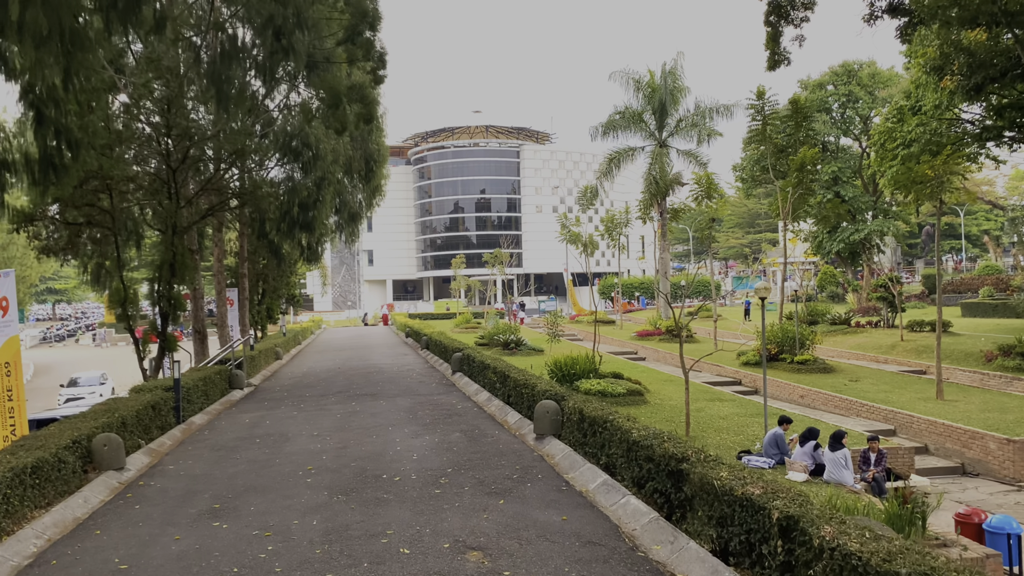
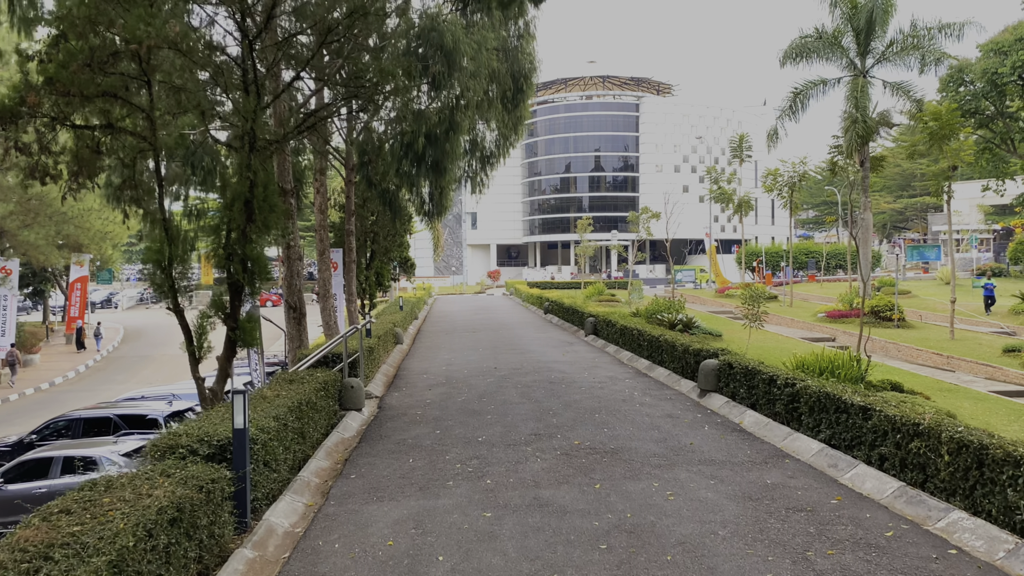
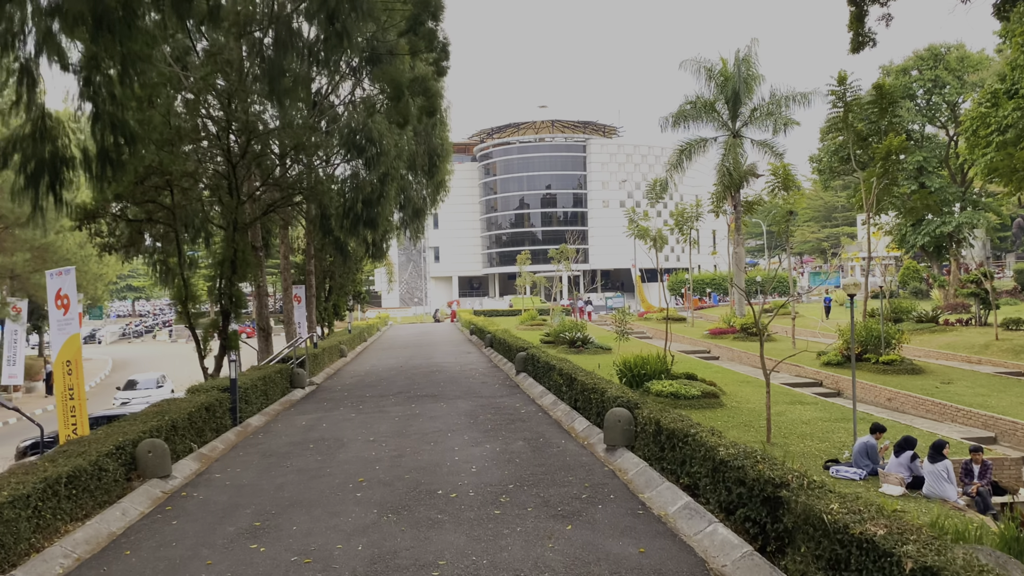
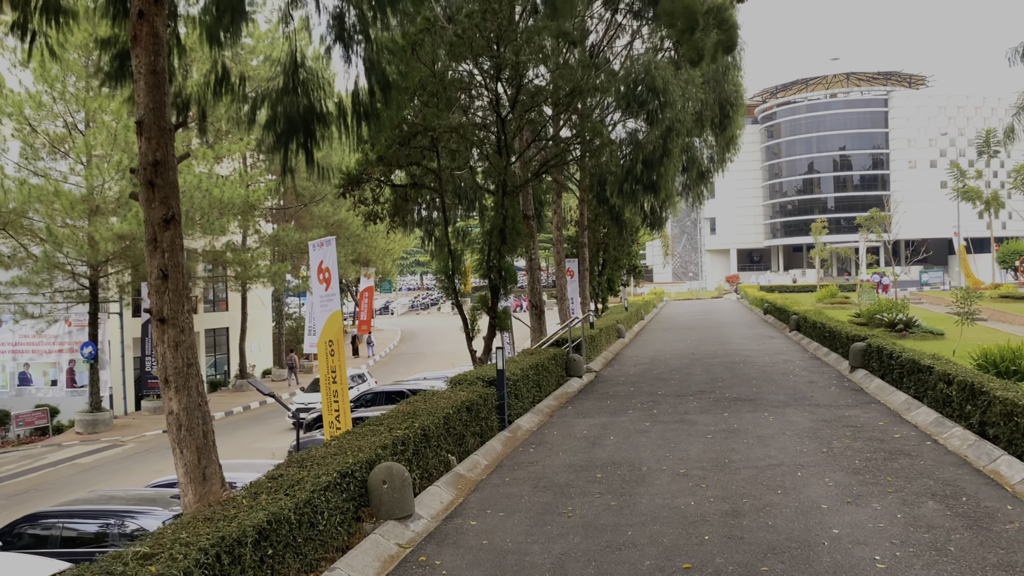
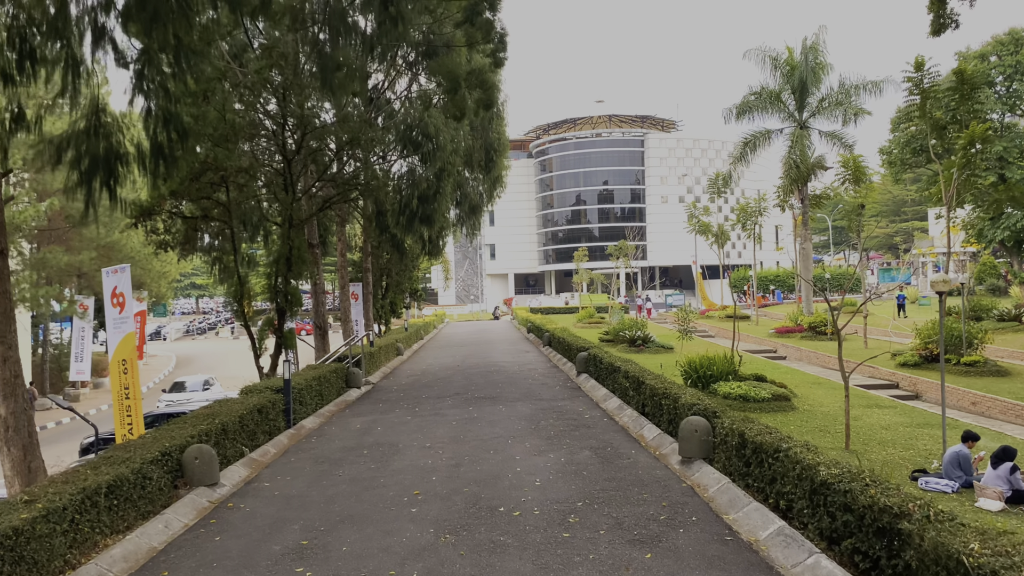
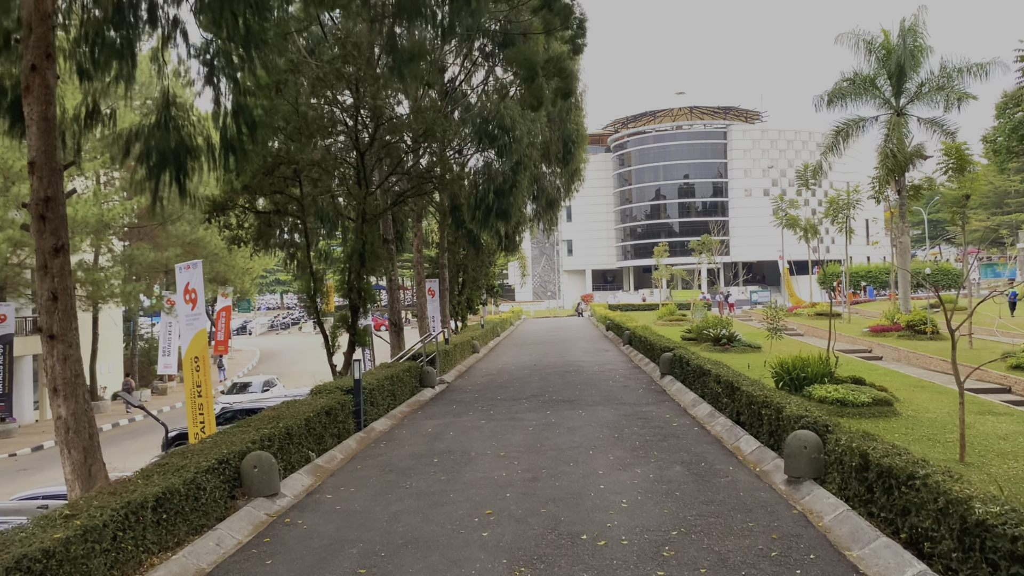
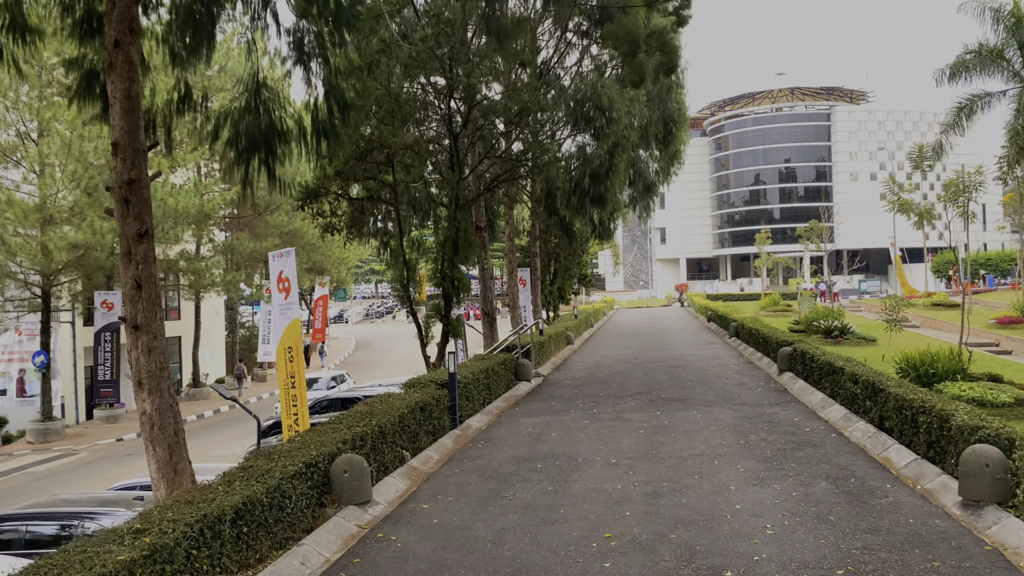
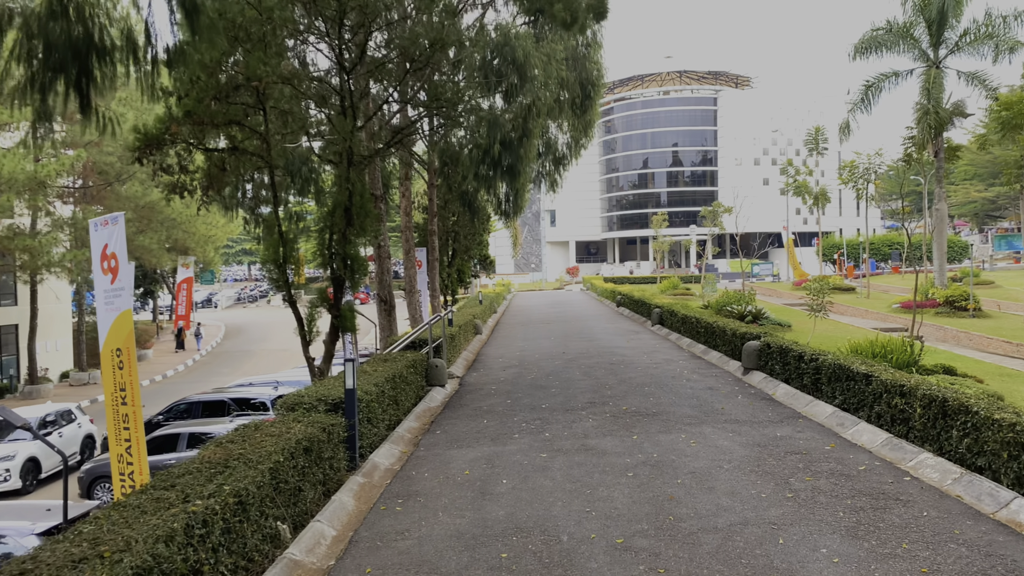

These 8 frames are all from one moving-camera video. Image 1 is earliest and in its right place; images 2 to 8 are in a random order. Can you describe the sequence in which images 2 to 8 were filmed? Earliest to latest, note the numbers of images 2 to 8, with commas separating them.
3, 5, 6, 7, 4, 8, 2
